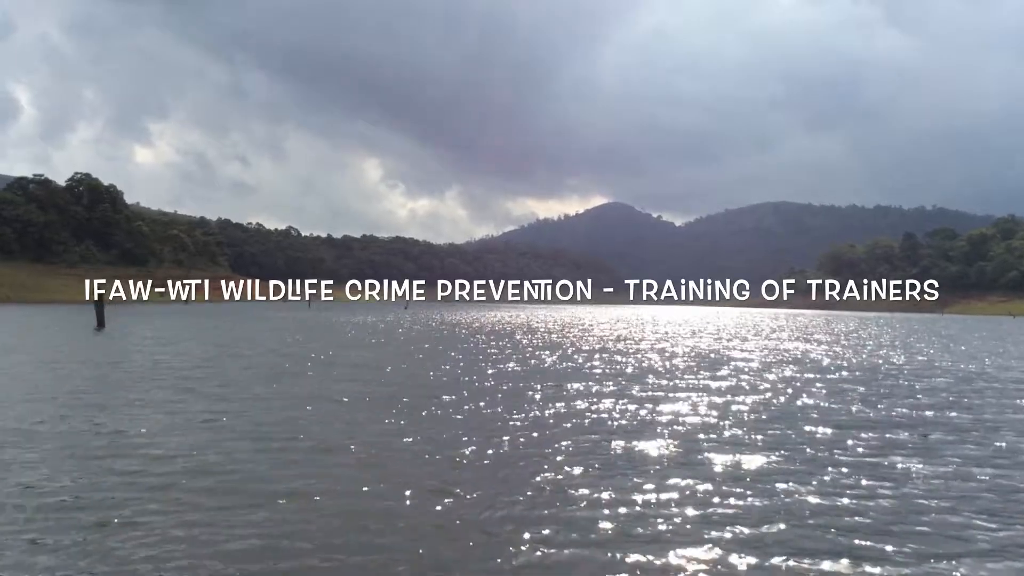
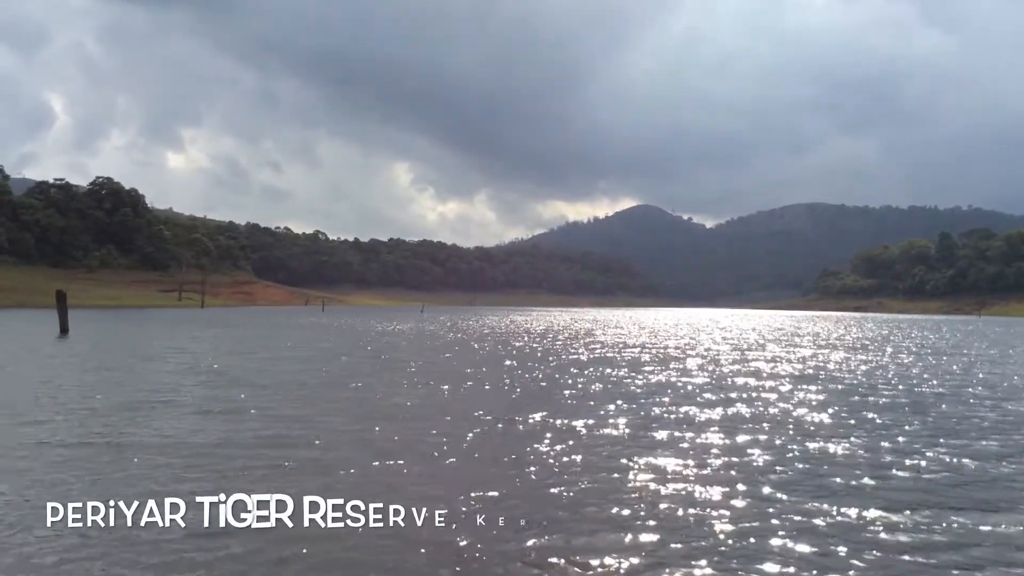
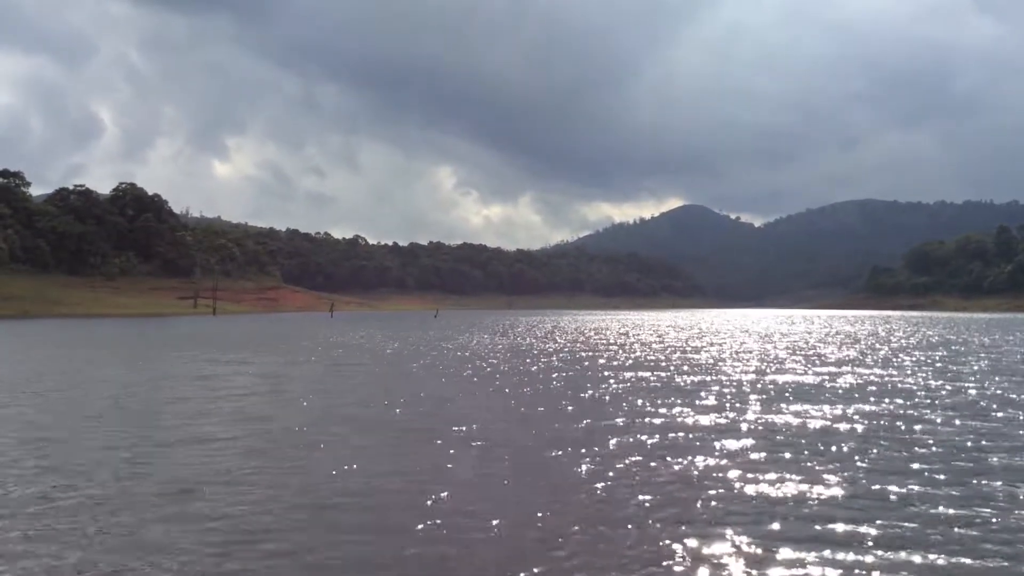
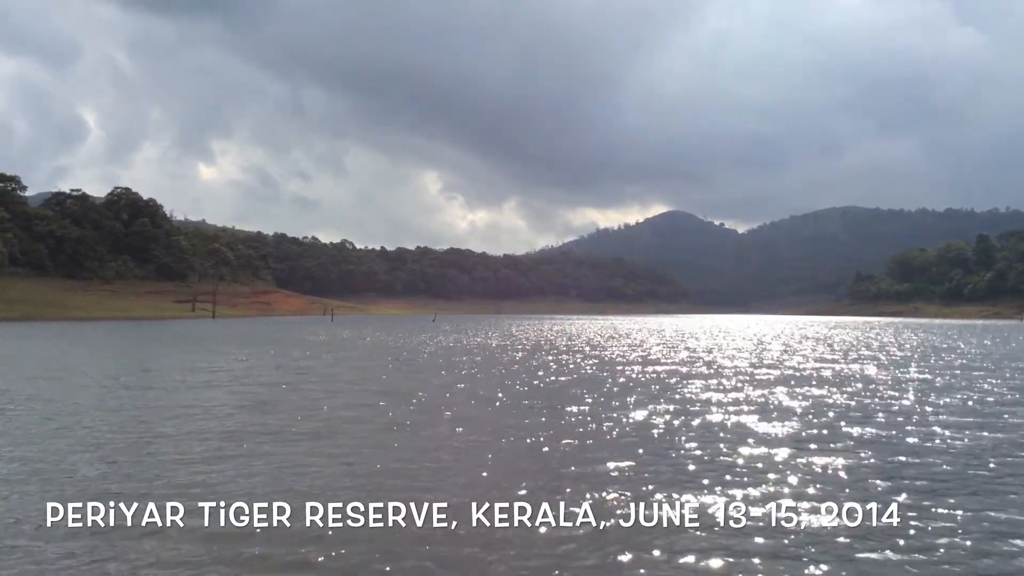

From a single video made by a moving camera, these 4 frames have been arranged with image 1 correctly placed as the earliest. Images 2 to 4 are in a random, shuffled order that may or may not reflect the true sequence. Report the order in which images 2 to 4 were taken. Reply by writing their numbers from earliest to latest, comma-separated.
2, 4, 3
